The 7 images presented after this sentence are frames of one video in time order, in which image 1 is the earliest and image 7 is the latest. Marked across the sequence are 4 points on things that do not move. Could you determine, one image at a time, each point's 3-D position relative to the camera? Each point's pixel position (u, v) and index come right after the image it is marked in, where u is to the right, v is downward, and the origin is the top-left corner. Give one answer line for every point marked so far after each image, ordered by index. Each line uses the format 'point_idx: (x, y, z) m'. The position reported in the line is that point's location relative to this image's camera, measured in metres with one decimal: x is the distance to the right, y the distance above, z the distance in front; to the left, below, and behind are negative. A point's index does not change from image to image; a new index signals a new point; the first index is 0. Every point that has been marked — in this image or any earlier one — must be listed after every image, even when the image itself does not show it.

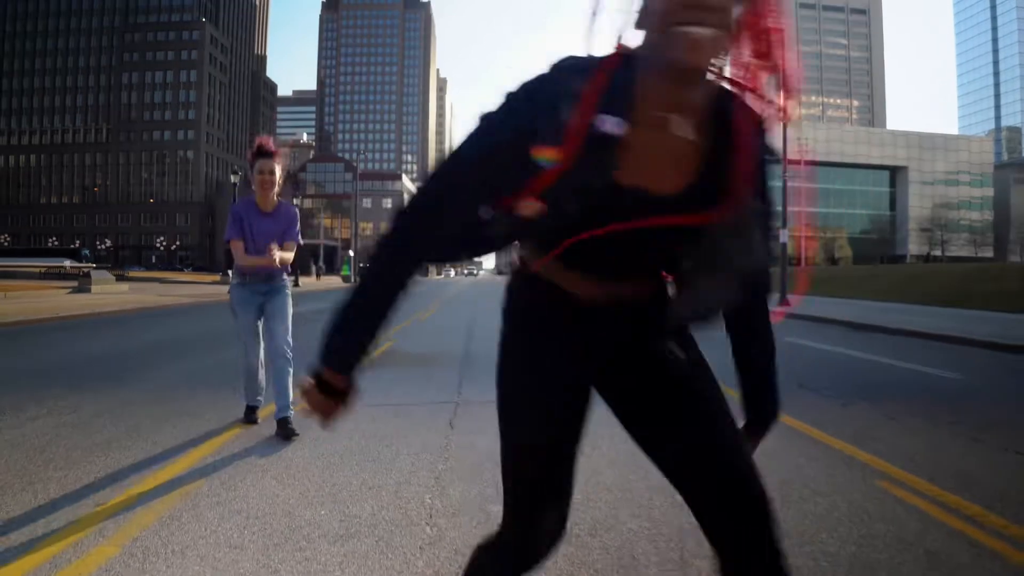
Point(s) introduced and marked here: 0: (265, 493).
0: (-0.9, -0.8, +2.5) m
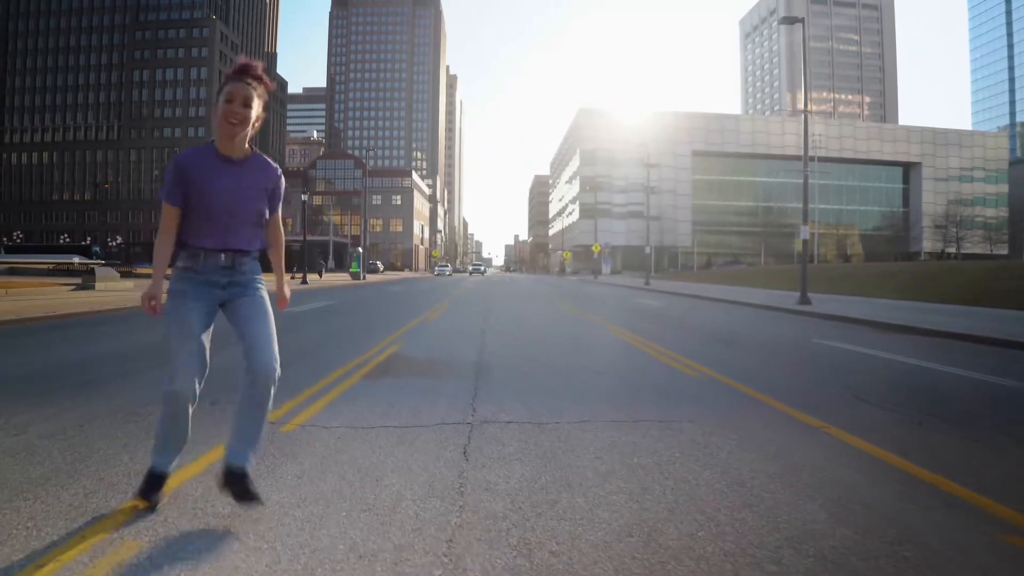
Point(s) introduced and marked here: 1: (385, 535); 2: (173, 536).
0: (-0.8, -0.8, +1.9) m
1: (-0.4, -0.8, +2.0) m
2: (-1.1, -0.8, +2.1) m
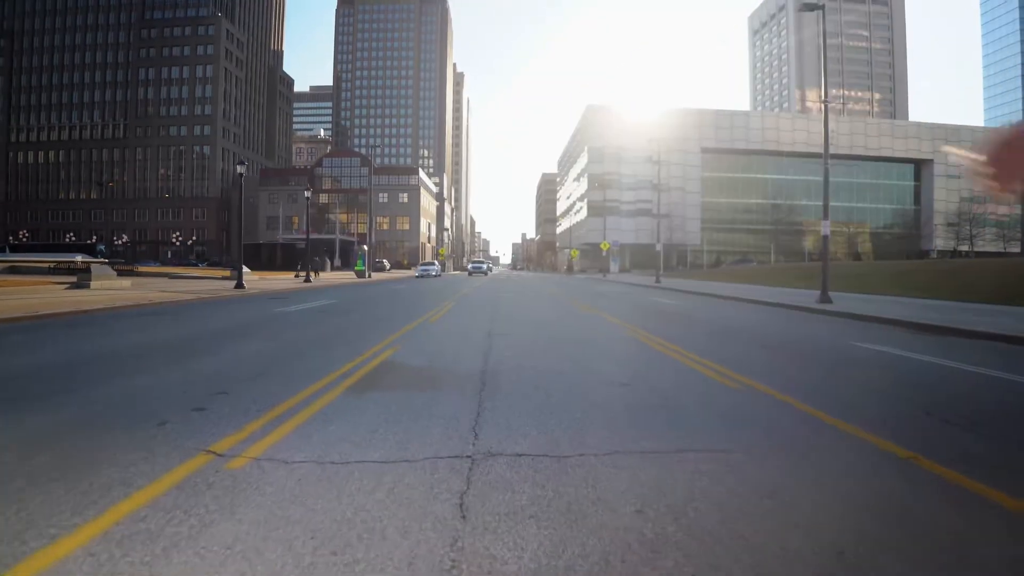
0: (-0.8, -0.8, +1.1) m
1: (-0.4, -0.7, +1.3) m
2: (-1.0, -0.8, +1.3) m
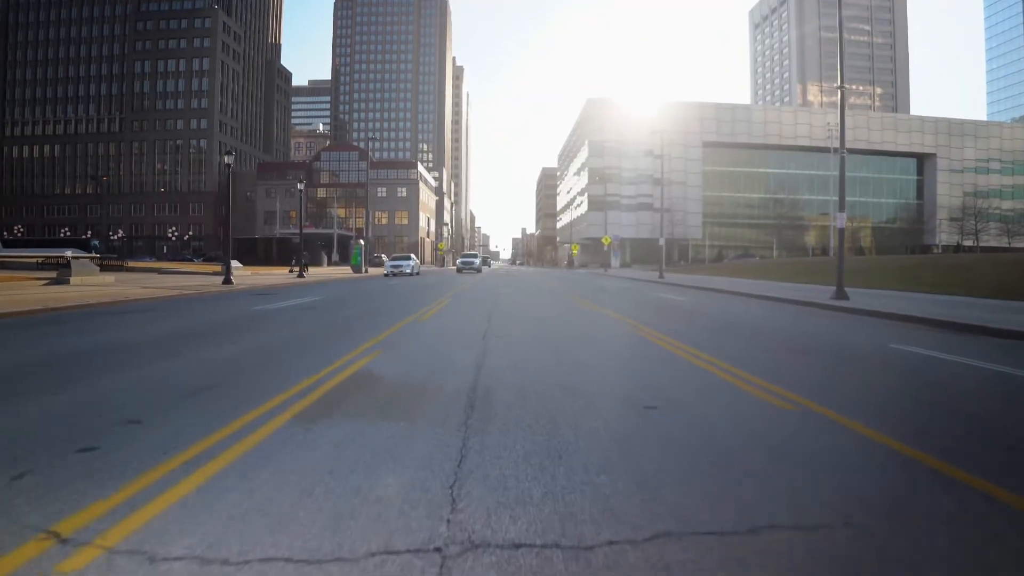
0: (-0.8, -0.8, +0.2) m
1: (-0.4, -0.8, +0.3) m
2: (-1.0, -0.8, +0.4) m
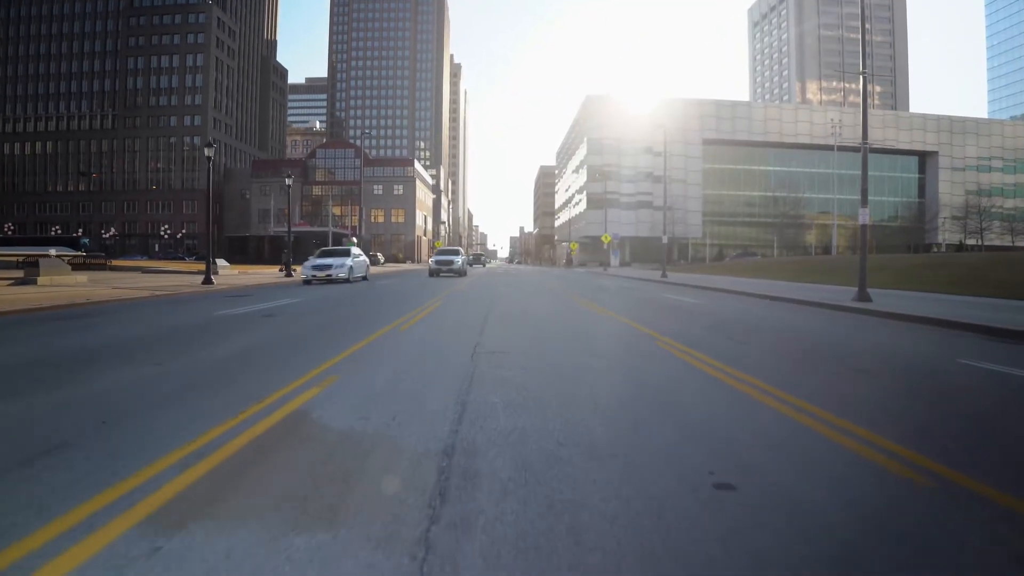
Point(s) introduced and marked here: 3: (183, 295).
0: (-0.8, -0.8, -1.1) m
1: (-0.4, -0.8, -0.9) m
2: (-1.0, -0.8, -0.9) m
3: (-10.0, -0.2, +20.0) m
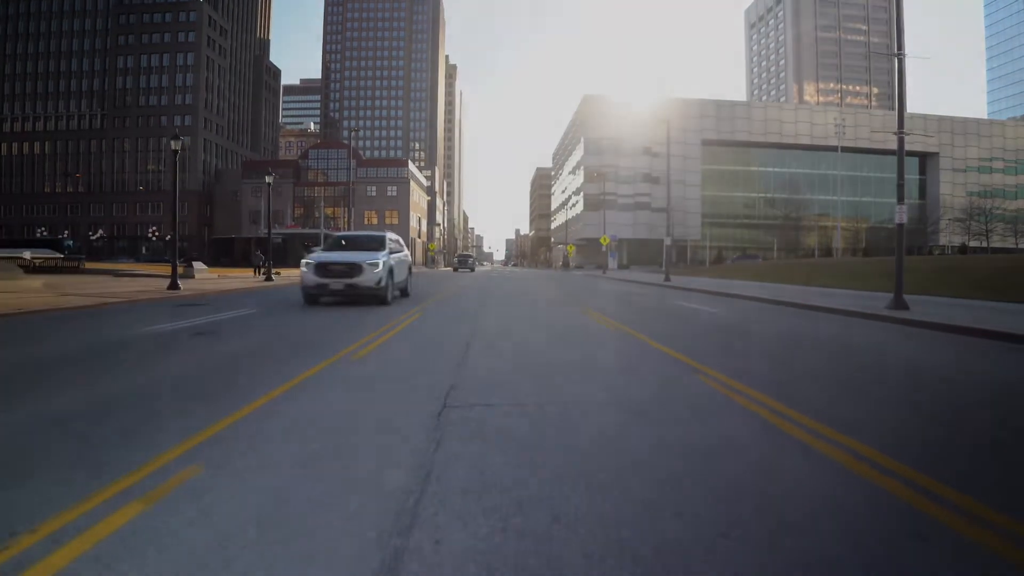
0: (-0.8, -0.9, -2.9) m
1: (-0.4, -0.9, -2.8) m
2: (-1.1, -0.9, -2.7) m
3: (-10.1, -0.4, +18.2) m
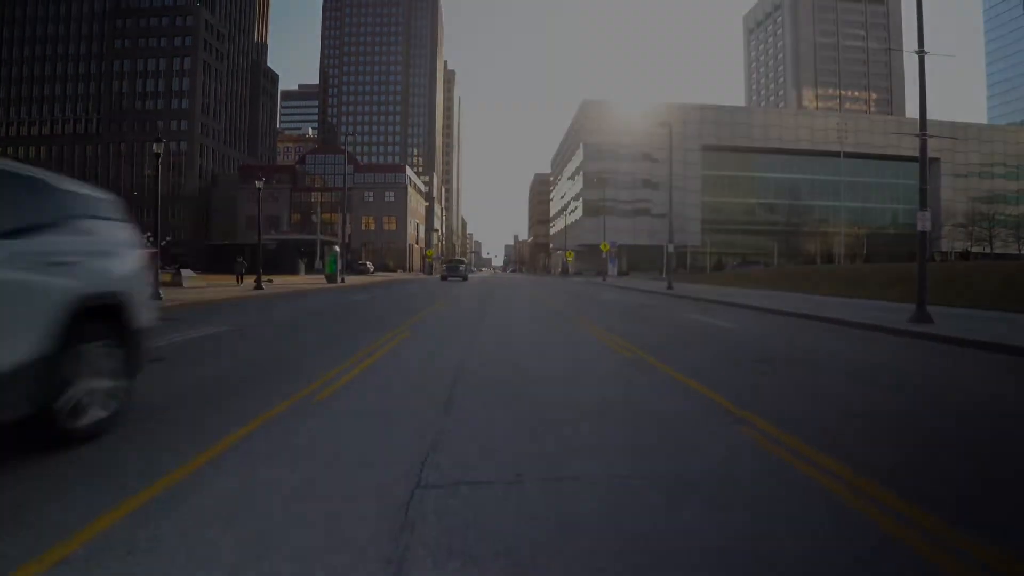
0: (-0.8, -1.0, -3.8) m
1: (-0.4, -1.0, -3.7) m
2: (-1.1, -1.0, -3.6) m
3: (-10.1, -0.7, +17.2) m
